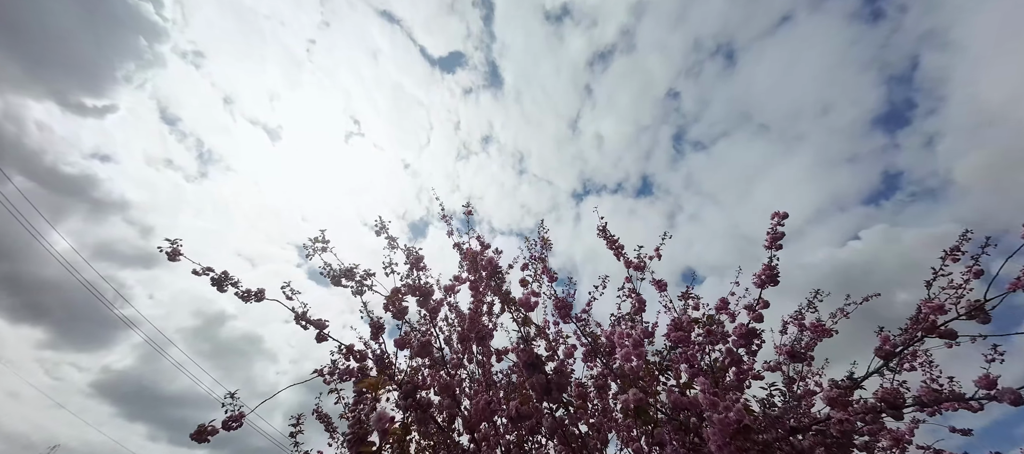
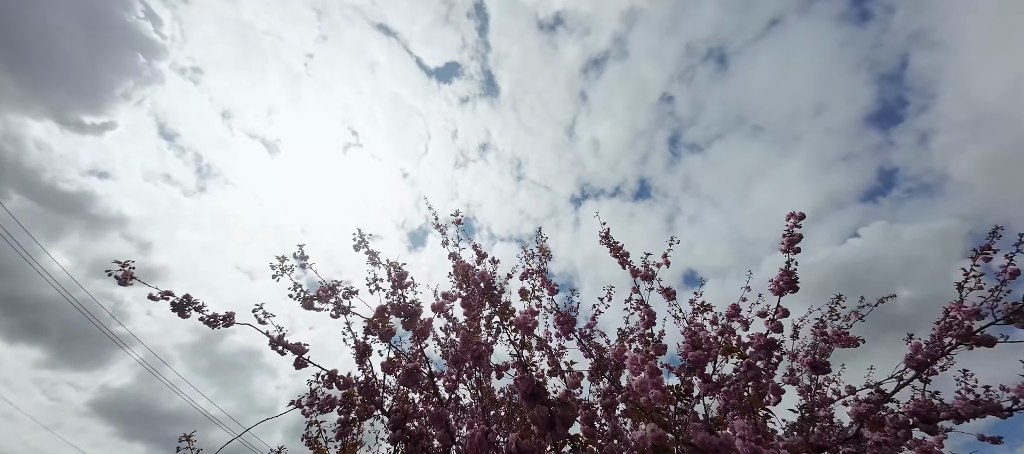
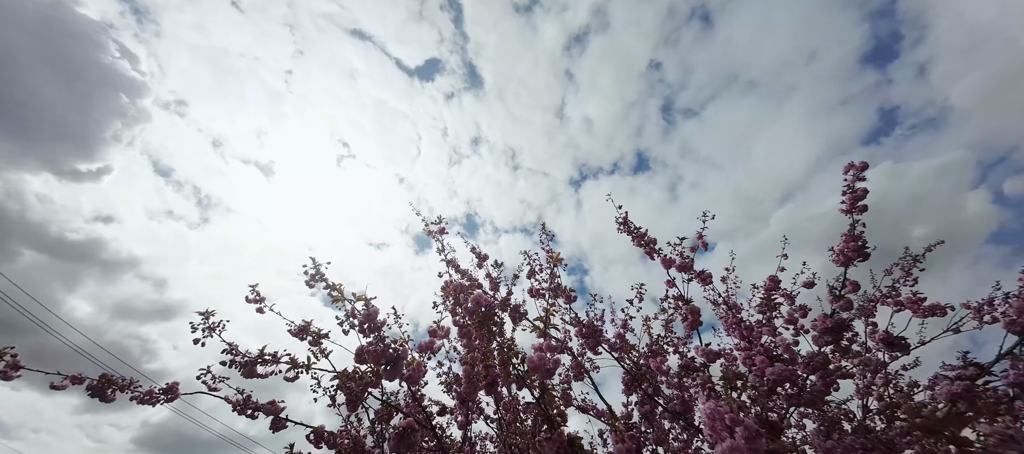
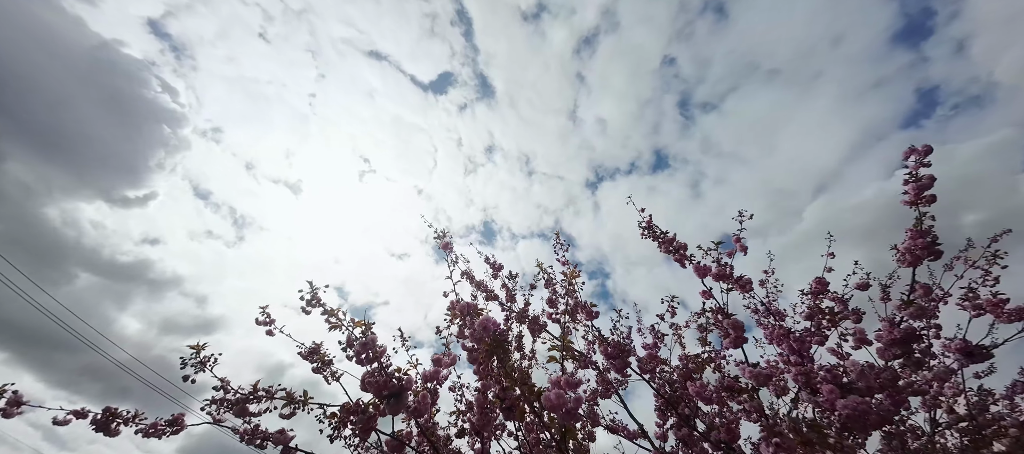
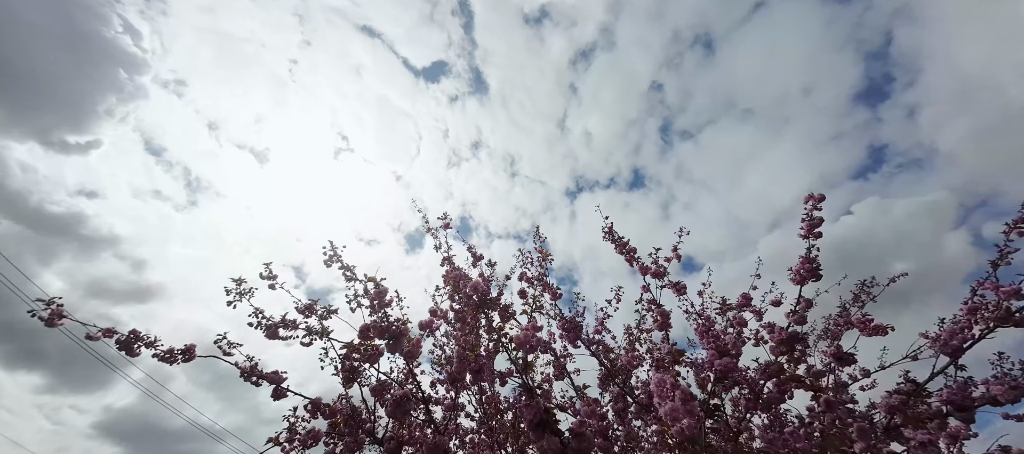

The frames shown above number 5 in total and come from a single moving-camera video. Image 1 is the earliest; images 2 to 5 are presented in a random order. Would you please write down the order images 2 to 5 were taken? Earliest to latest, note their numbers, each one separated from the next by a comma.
2, 5, 3, 4
